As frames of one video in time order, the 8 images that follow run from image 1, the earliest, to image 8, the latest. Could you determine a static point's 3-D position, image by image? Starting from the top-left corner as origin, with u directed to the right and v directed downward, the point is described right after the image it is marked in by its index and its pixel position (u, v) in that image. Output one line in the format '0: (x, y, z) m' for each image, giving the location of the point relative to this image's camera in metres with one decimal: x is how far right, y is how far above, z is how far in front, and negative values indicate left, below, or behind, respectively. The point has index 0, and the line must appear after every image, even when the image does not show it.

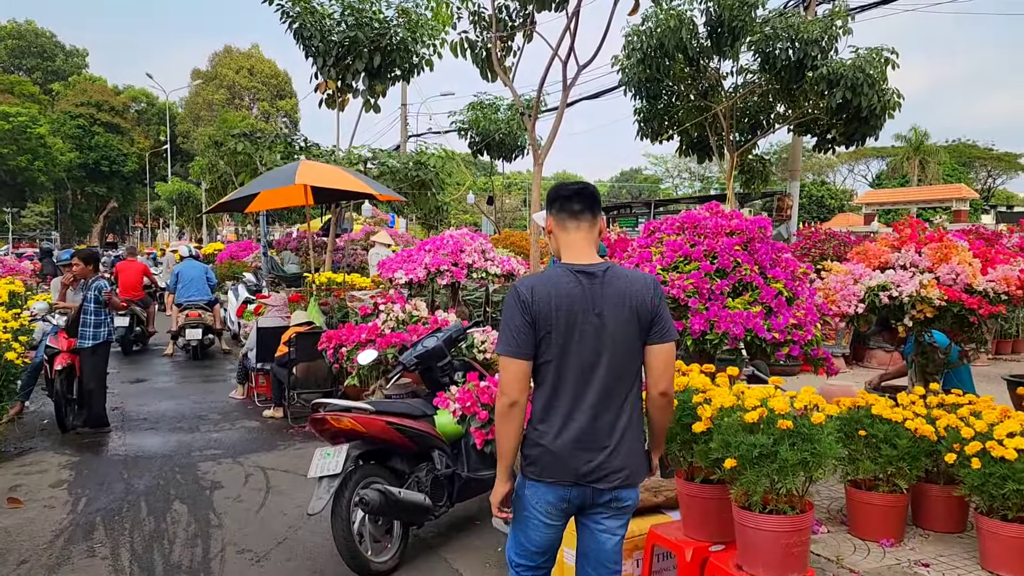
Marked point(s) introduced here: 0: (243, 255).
0: (-6.0, +0.7, +18.4) m
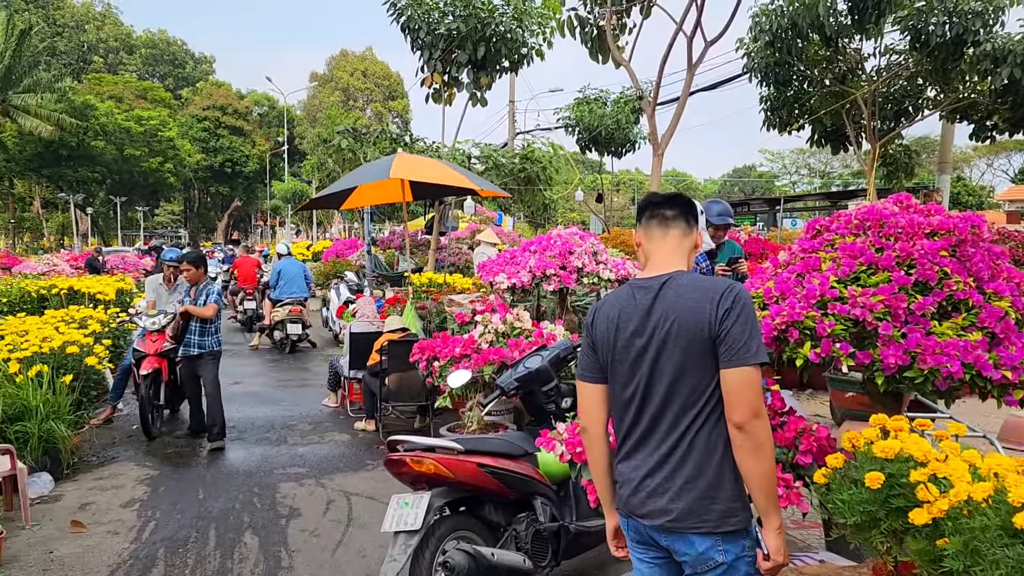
0: (-3.6, +0.8, +18.3) m
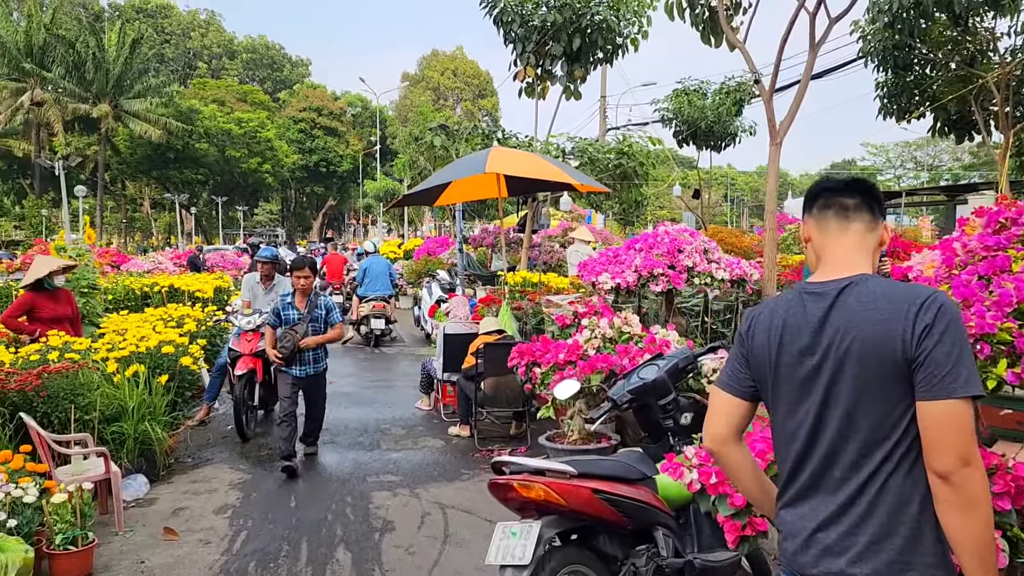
0: (-1.6, +0.8, +18.2) m
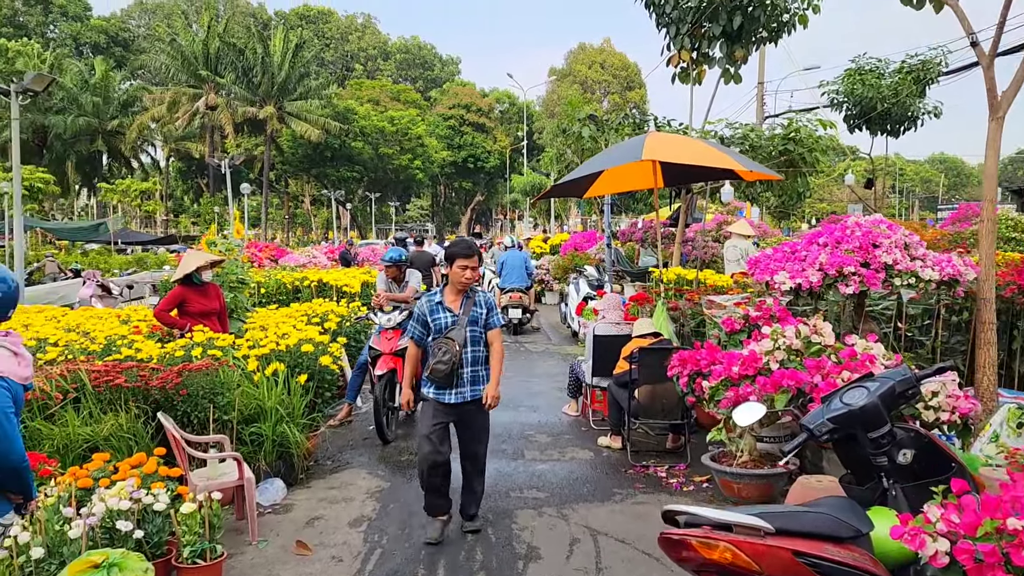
0: (+1.6, +0.9, +17.7) m
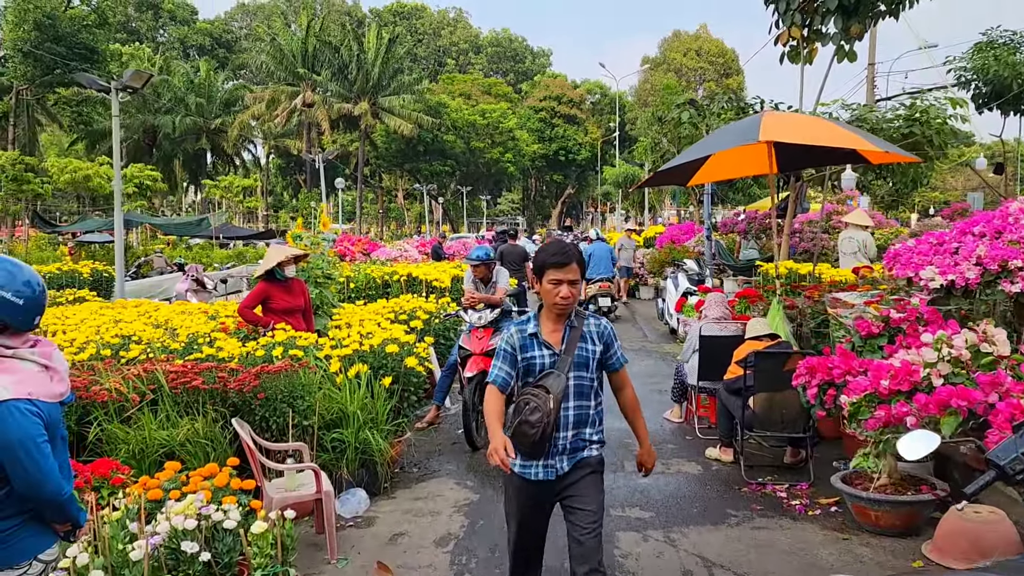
0: (+3.5, +1.0, +16.9) m
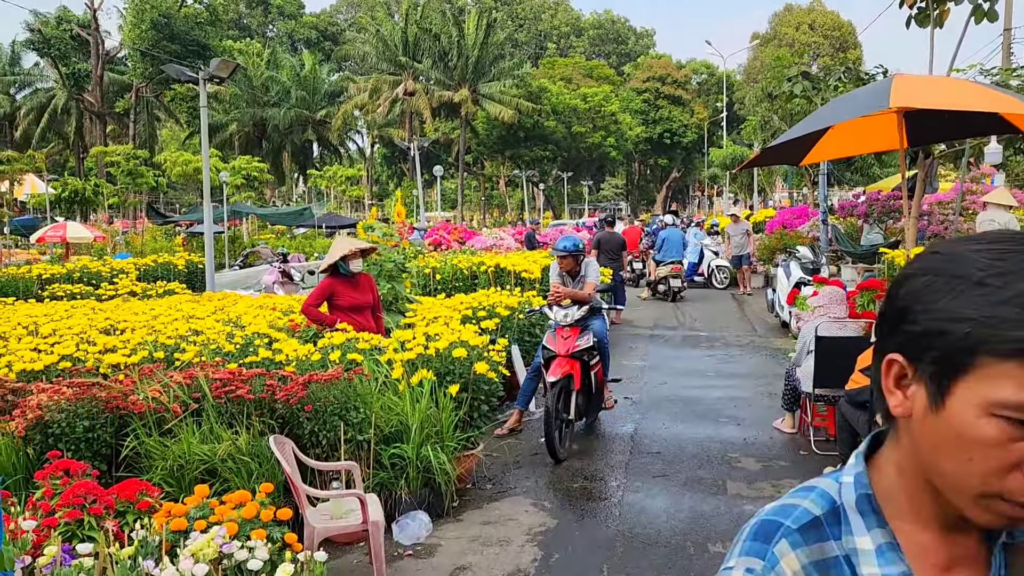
0: (+5.4, +1.2, +15.8) m
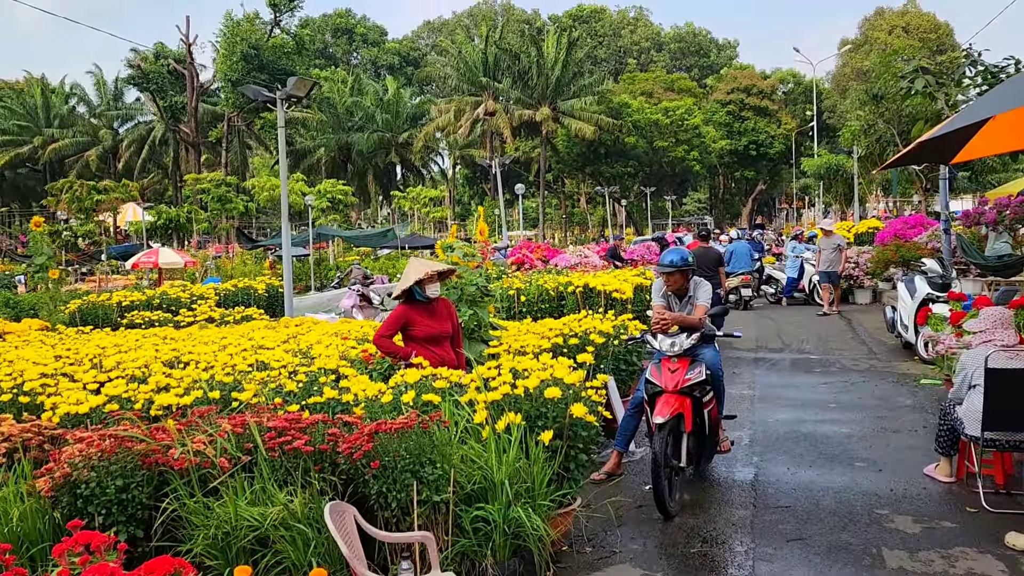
0: (+7.0, +1.0, +14.5) m
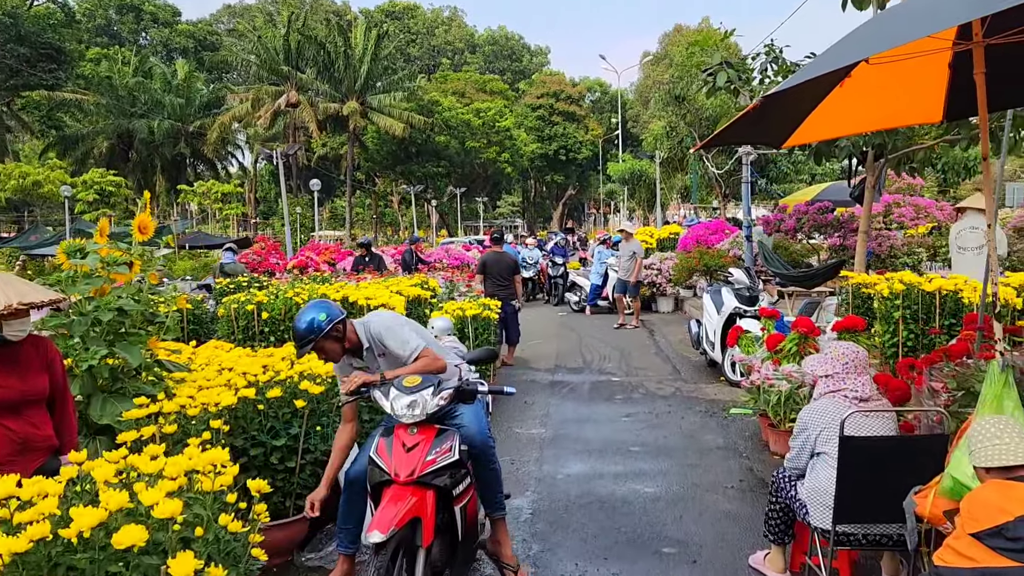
0: (+3.4, +0.8, +14.0) m
